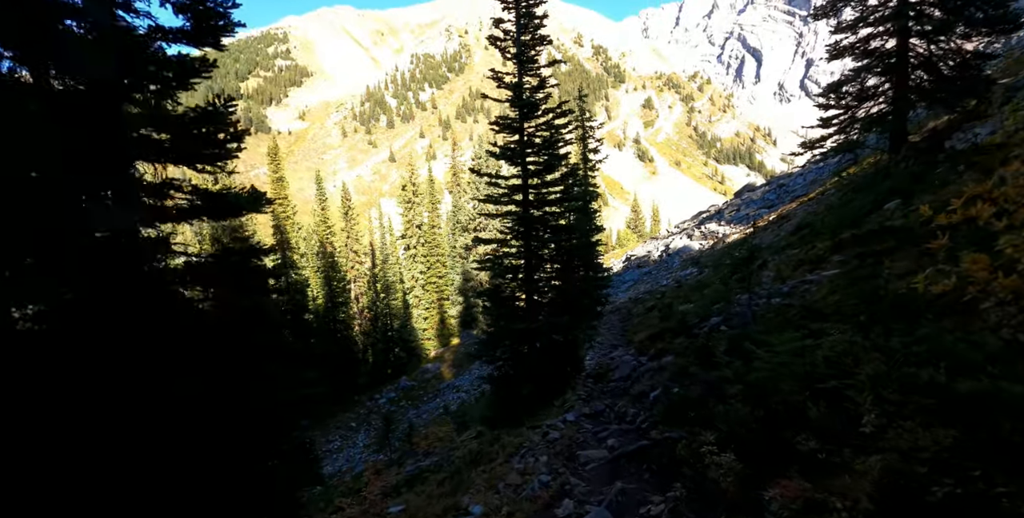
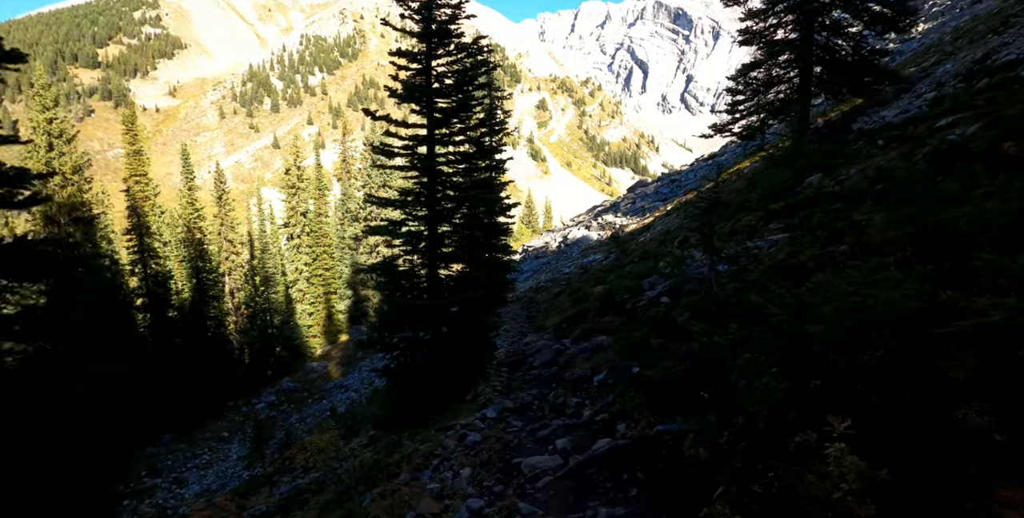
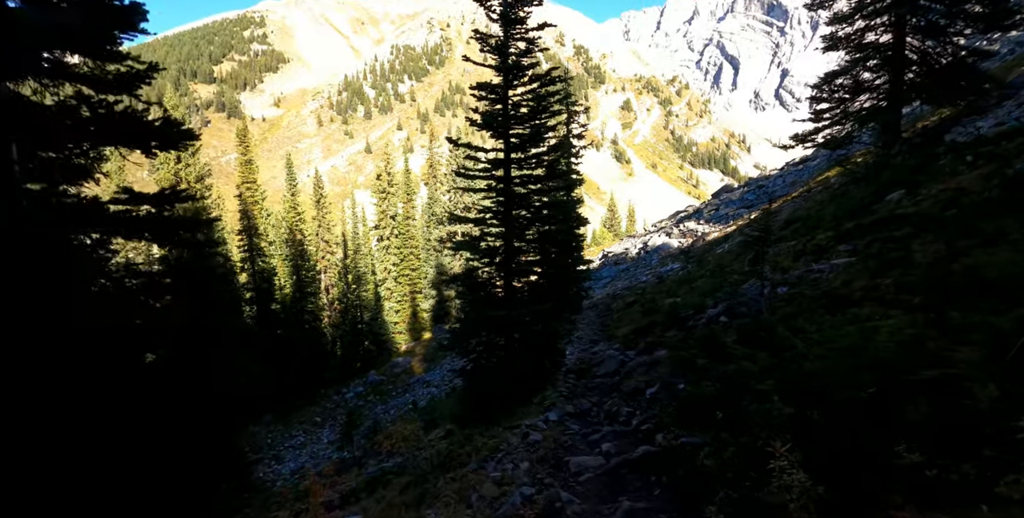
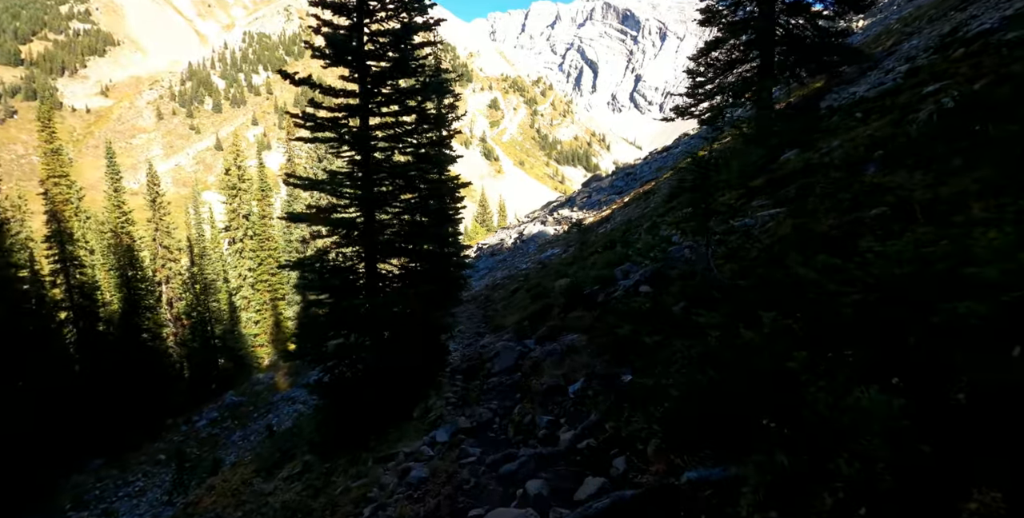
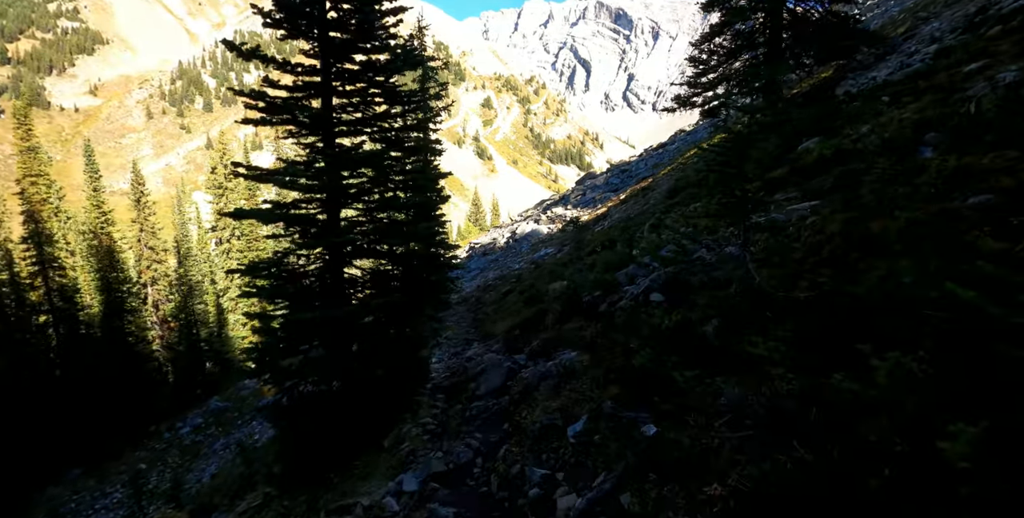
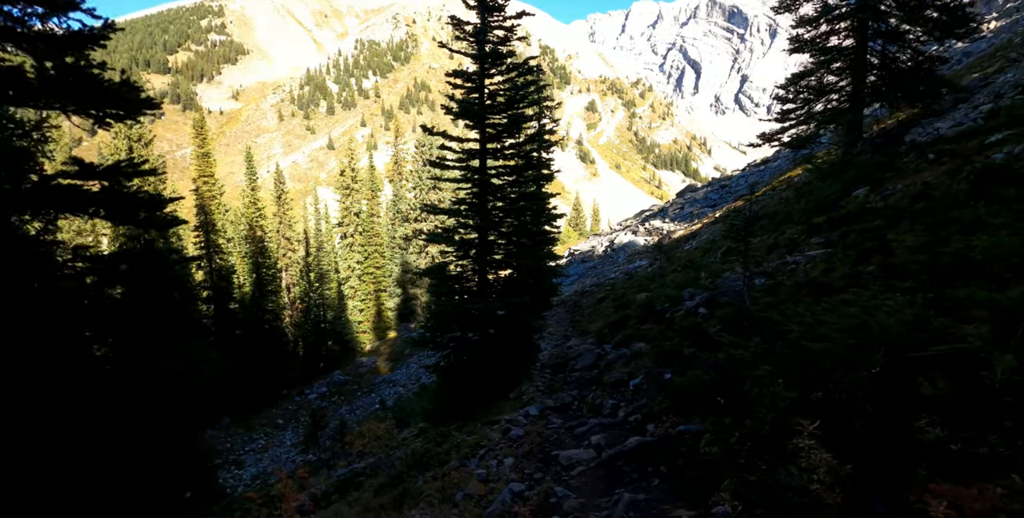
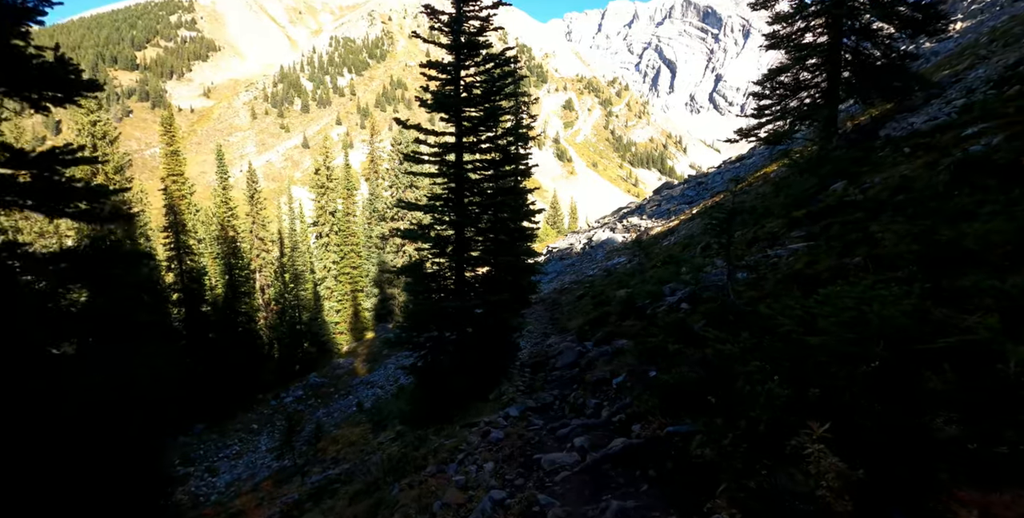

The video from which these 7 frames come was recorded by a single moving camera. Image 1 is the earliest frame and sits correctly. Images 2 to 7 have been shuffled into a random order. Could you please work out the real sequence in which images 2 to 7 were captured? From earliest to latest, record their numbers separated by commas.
3, 6, 7, 2, 4, 5
